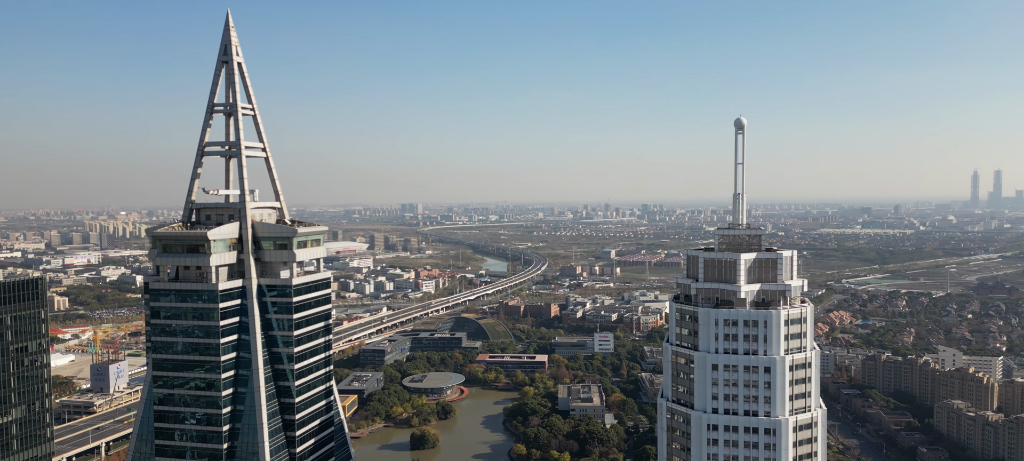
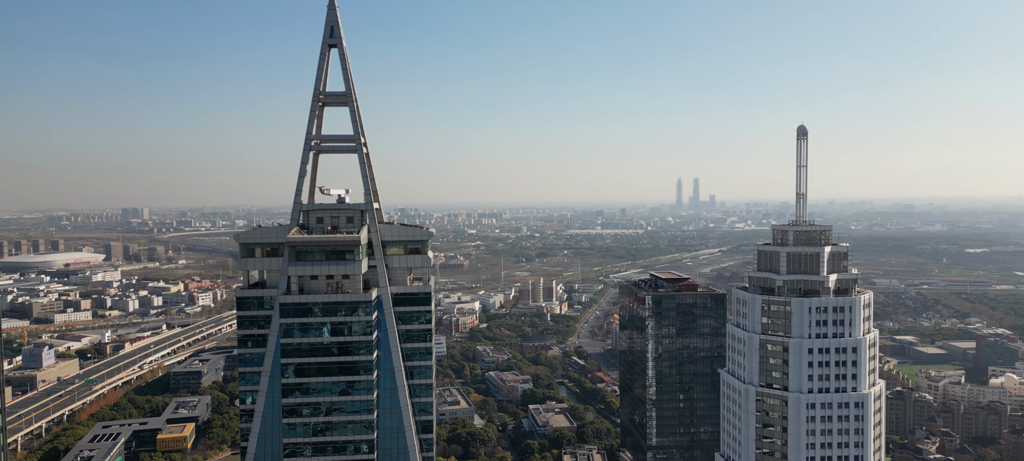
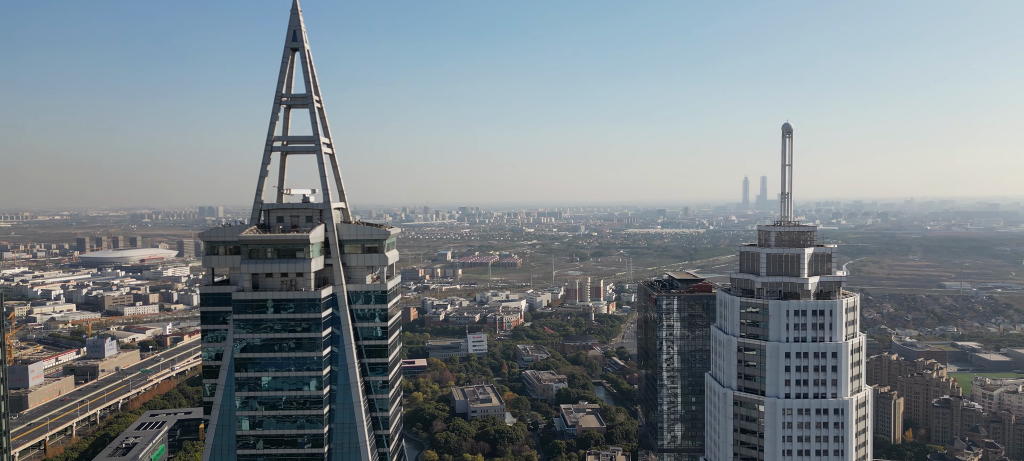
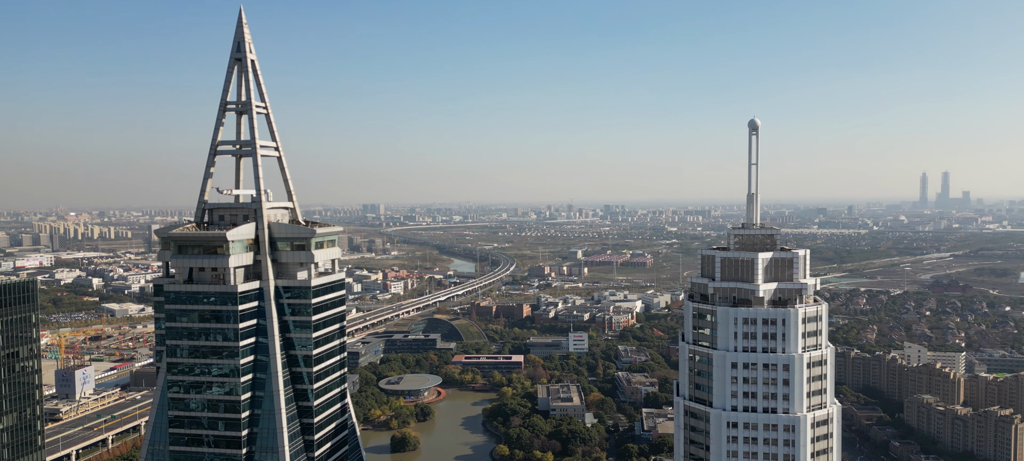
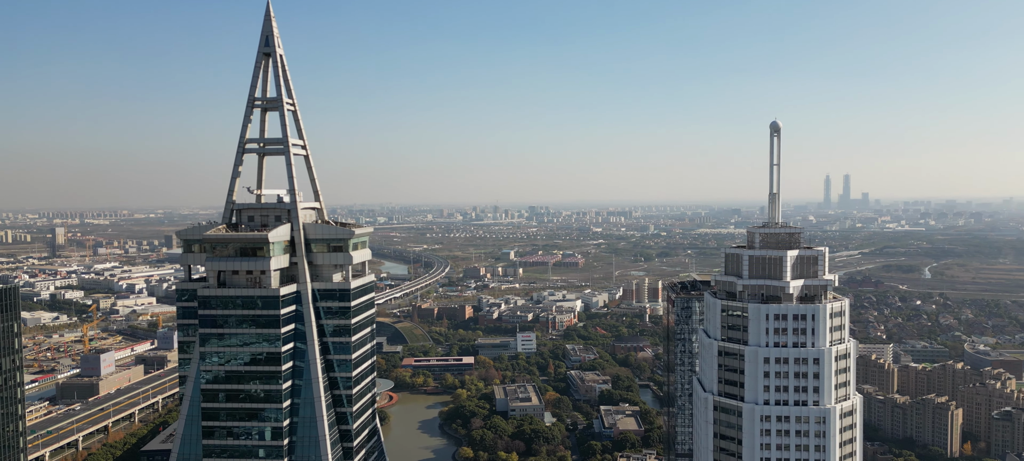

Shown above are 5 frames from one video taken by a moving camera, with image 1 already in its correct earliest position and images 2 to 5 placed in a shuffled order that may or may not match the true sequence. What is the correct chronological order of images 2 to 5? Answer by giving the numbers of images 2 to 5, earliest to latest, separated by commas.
4, 5, 3, 2
